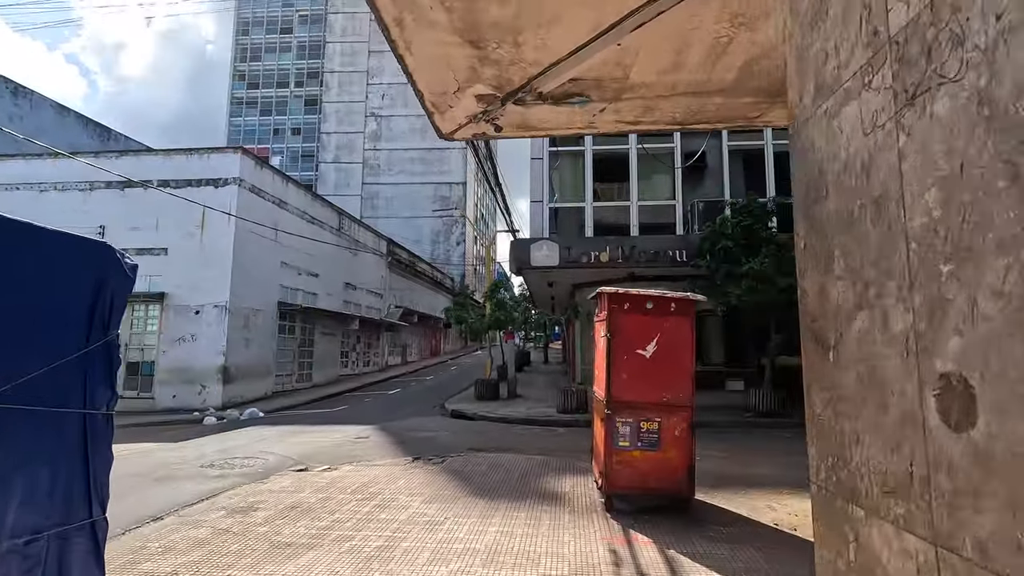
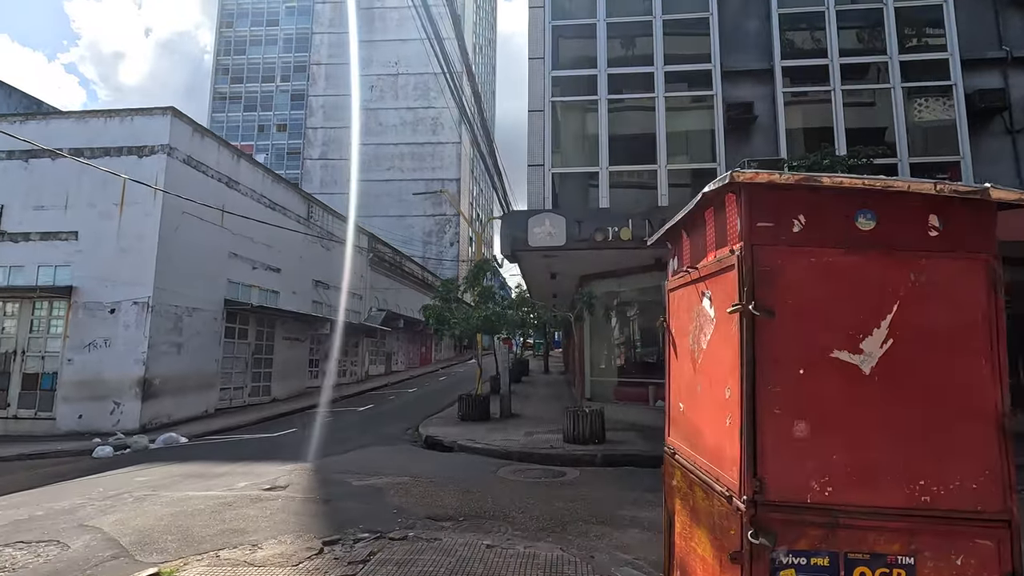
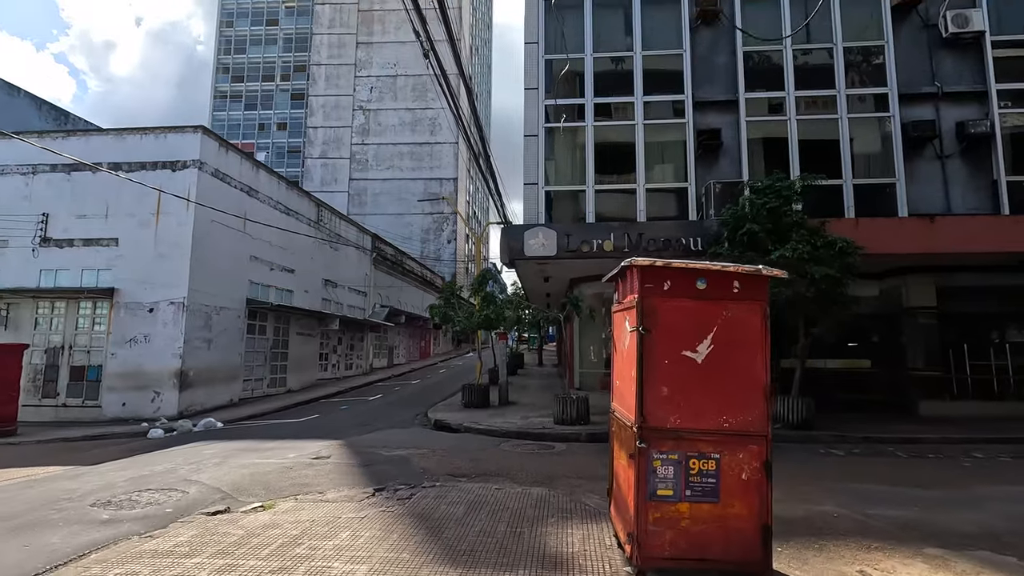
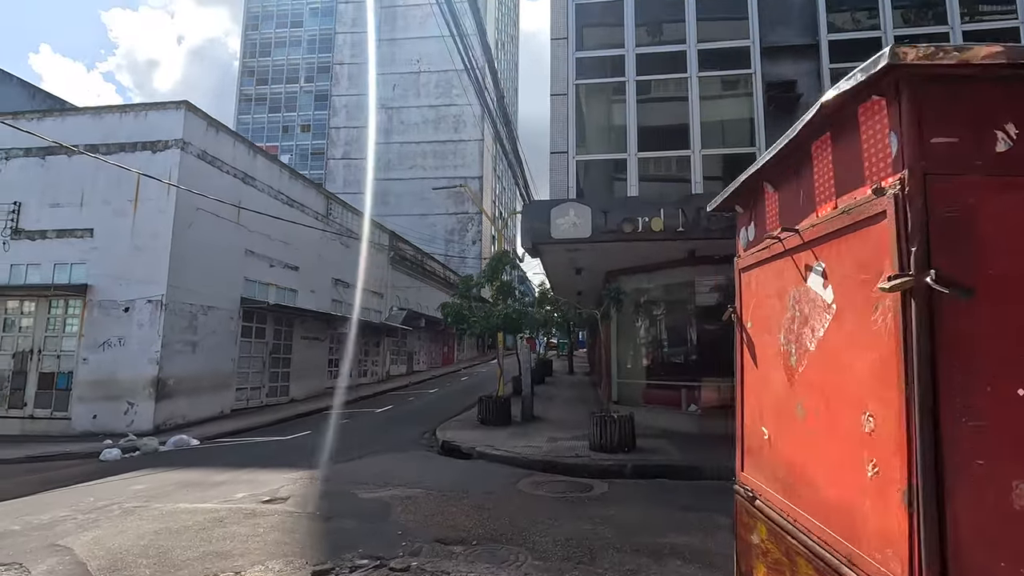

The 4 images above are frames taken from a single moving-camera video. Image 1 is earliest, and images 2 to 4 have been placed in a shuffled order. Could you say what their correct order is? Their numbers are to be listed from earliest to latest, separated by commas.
3, 2, 4
